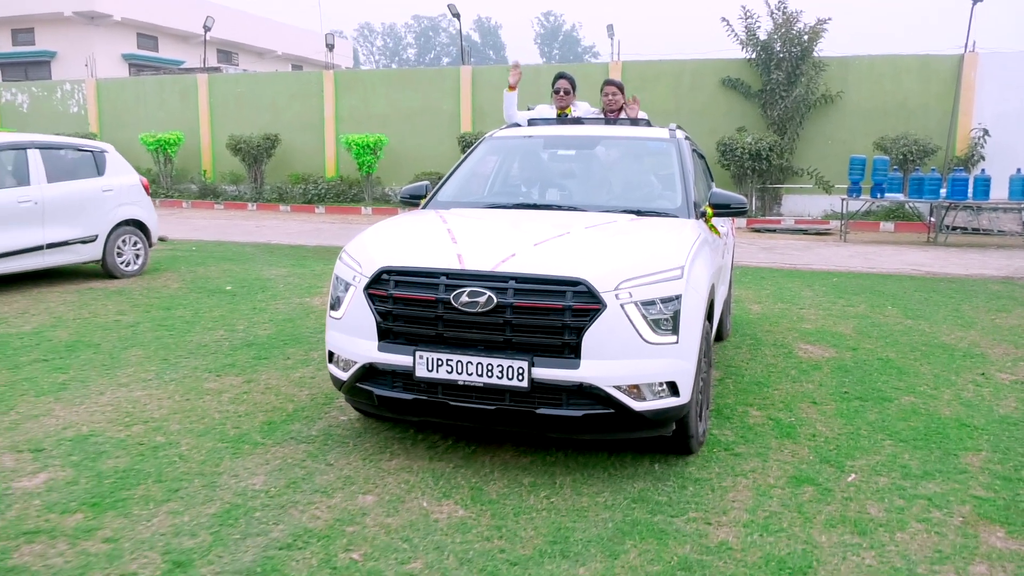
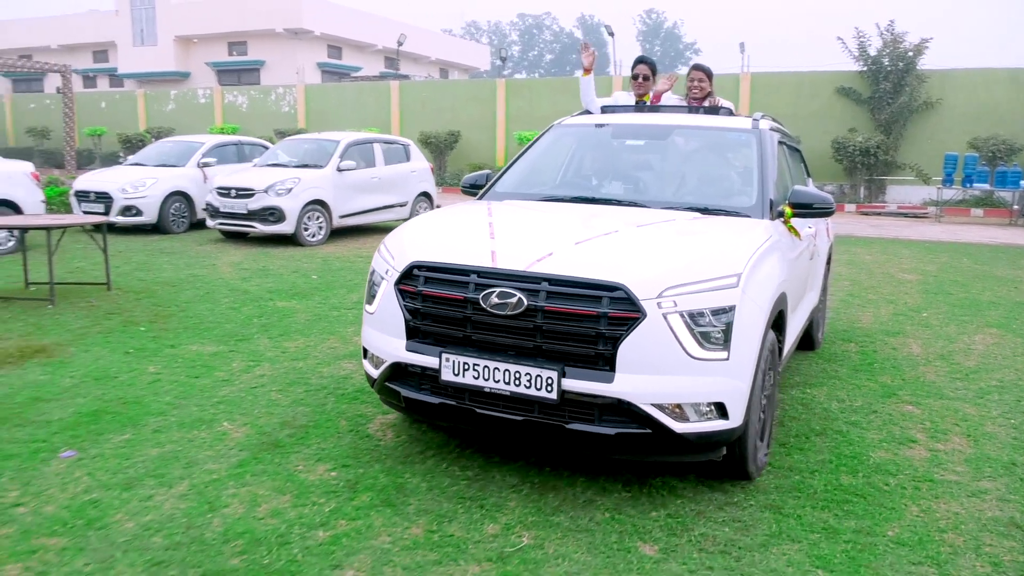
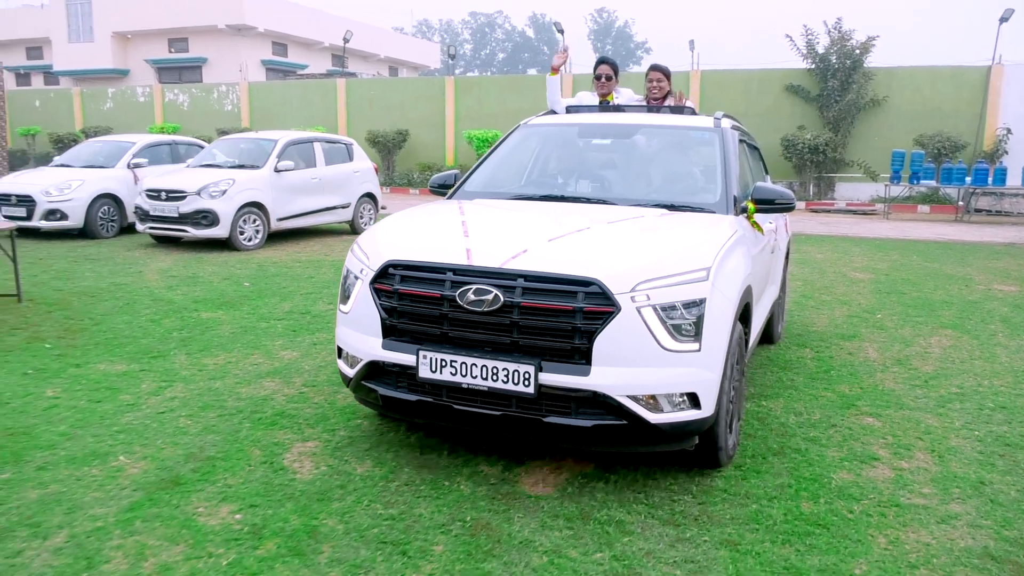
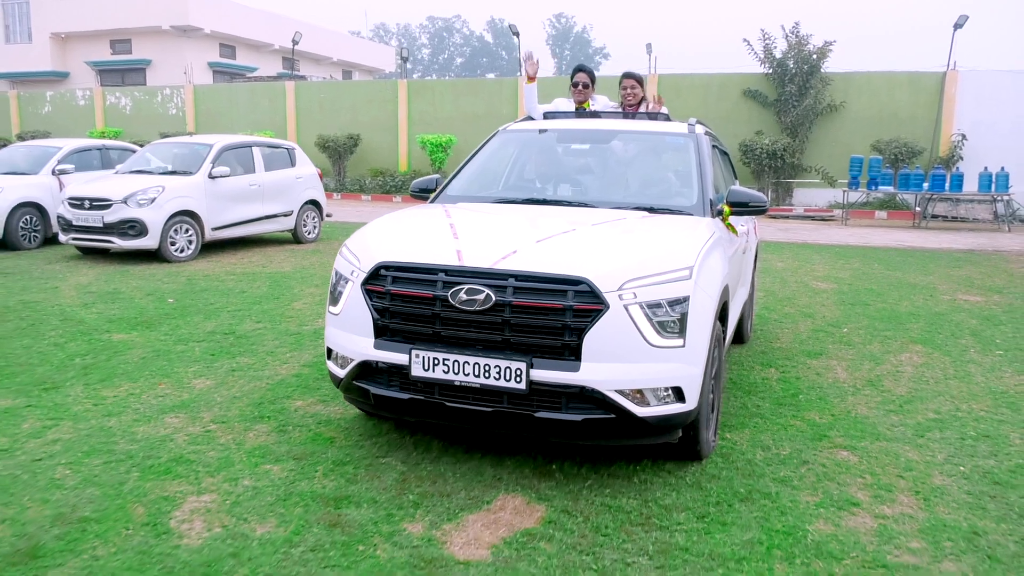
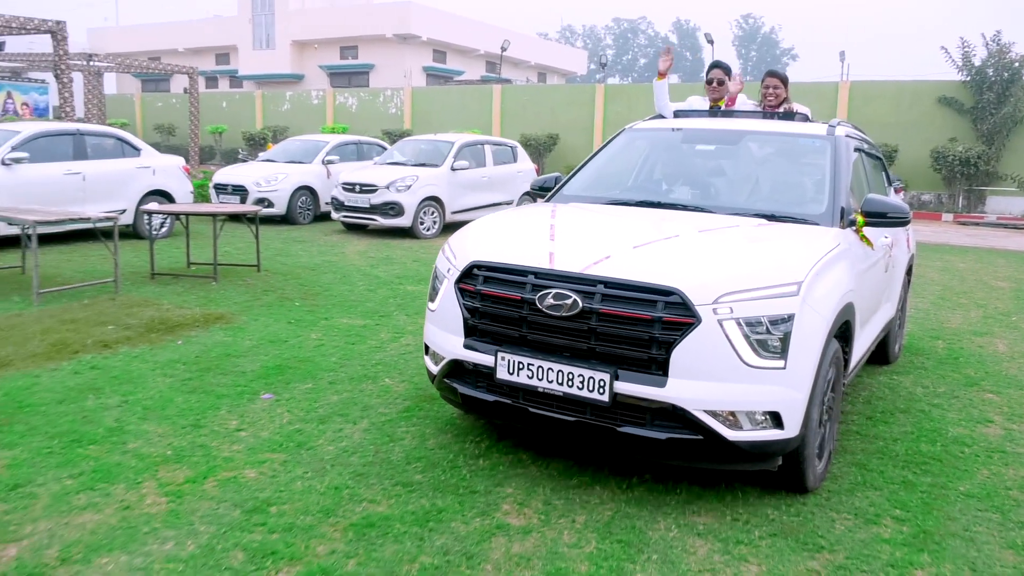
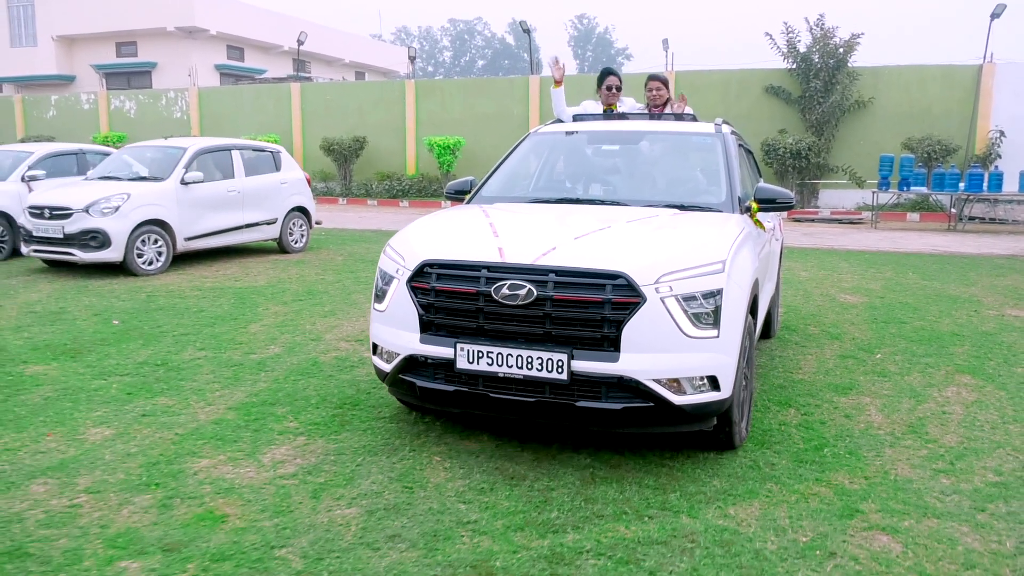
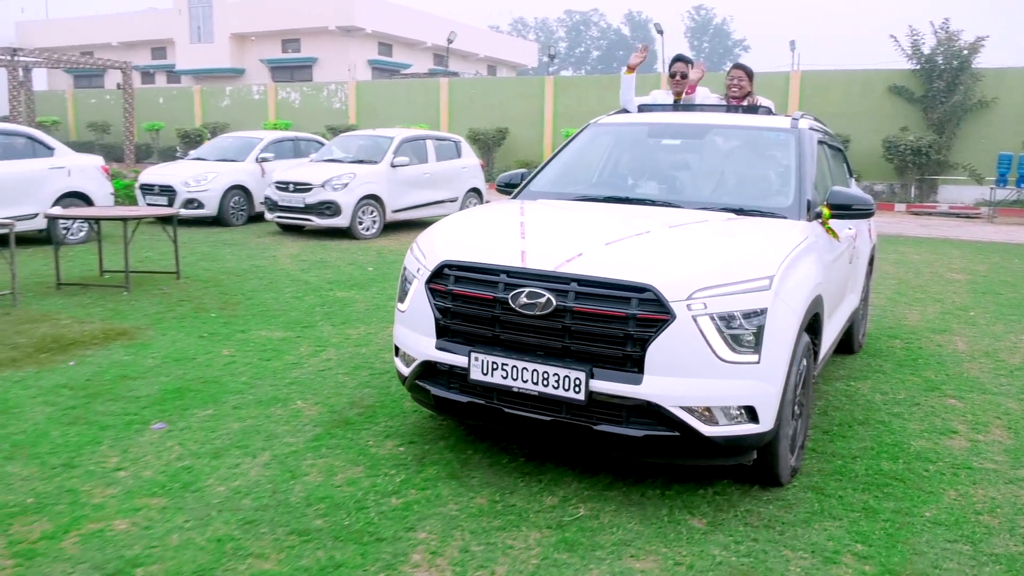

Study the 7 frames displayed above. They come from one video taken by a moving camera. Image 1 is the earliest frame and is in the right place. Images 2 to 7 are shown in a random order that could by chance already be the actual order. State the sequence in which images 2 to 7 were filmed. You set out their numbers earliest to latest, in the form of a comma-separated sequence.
6, 4, 3, 2, 7, 5
